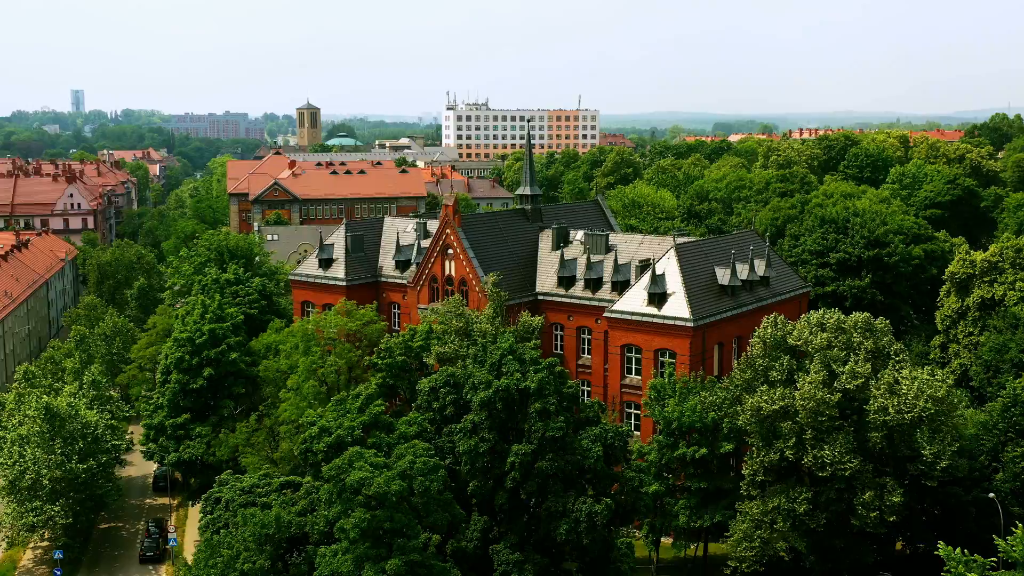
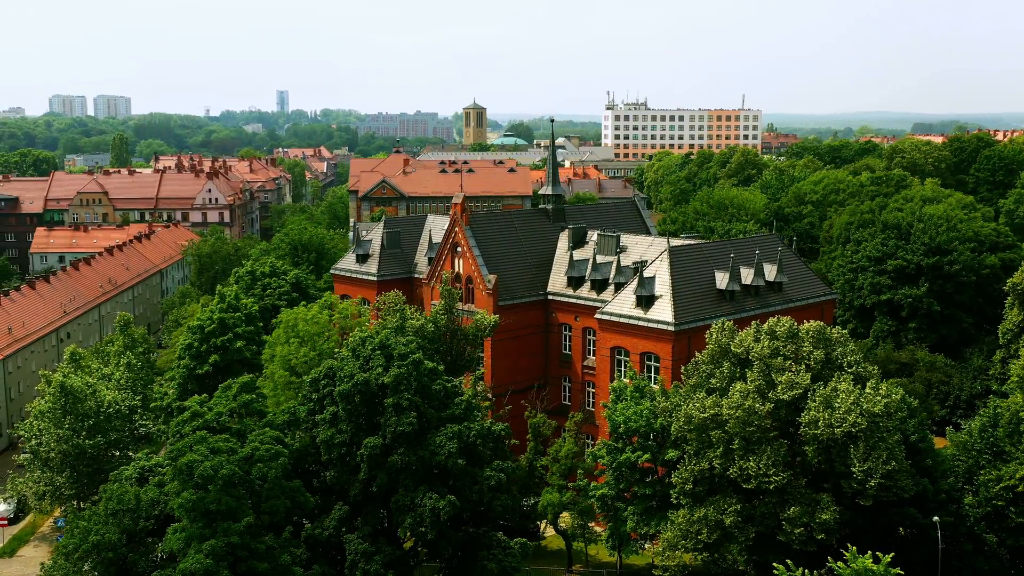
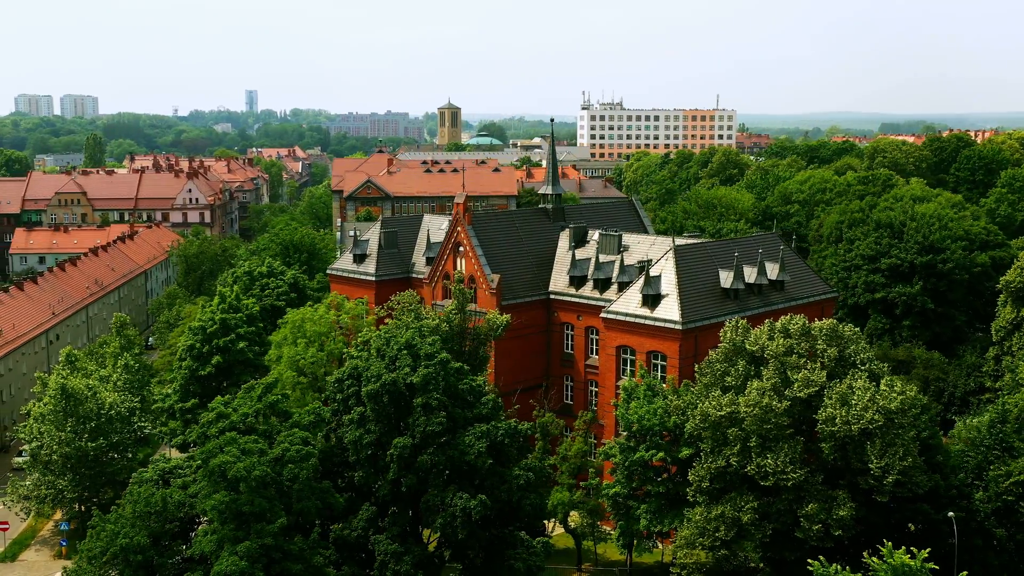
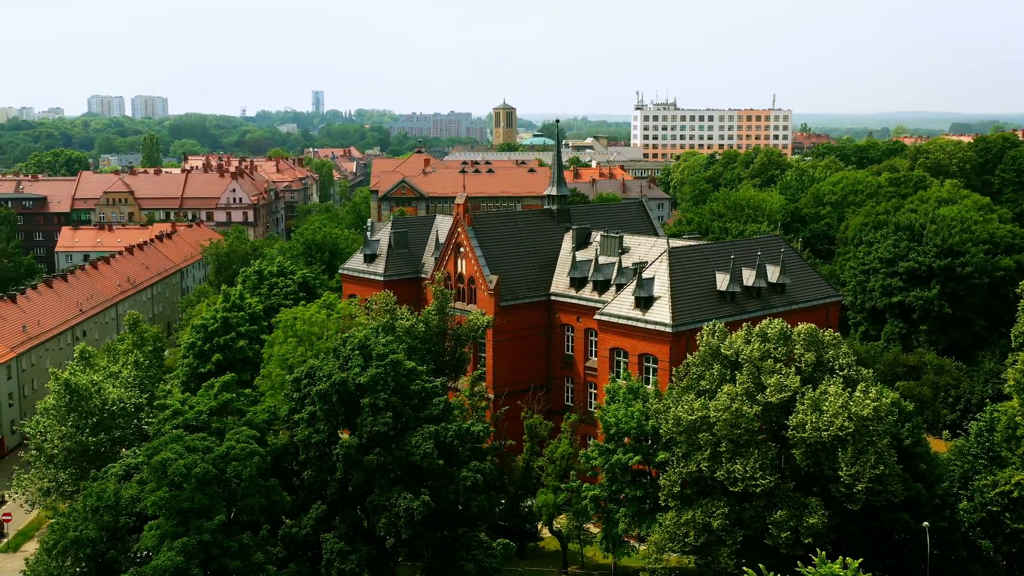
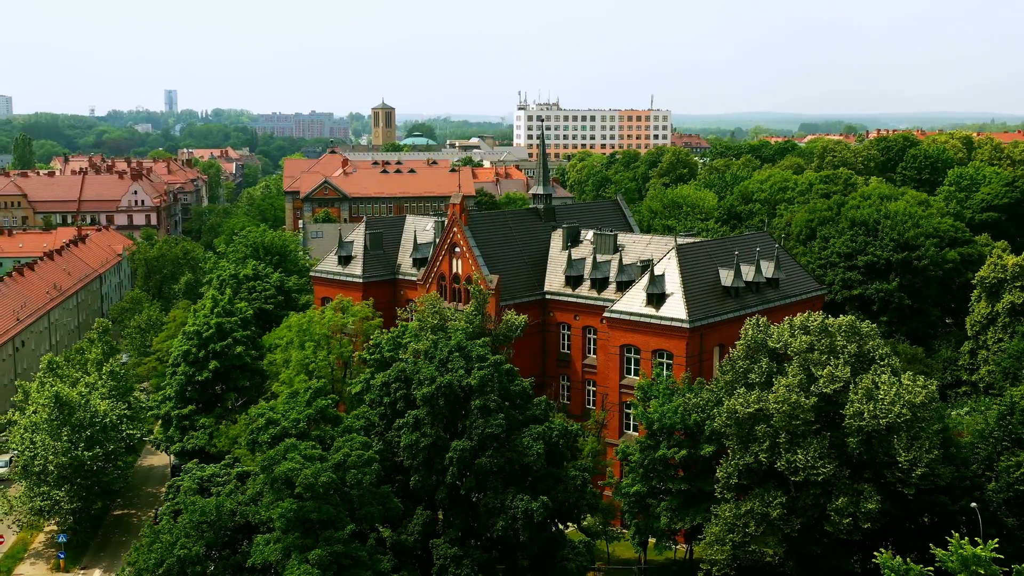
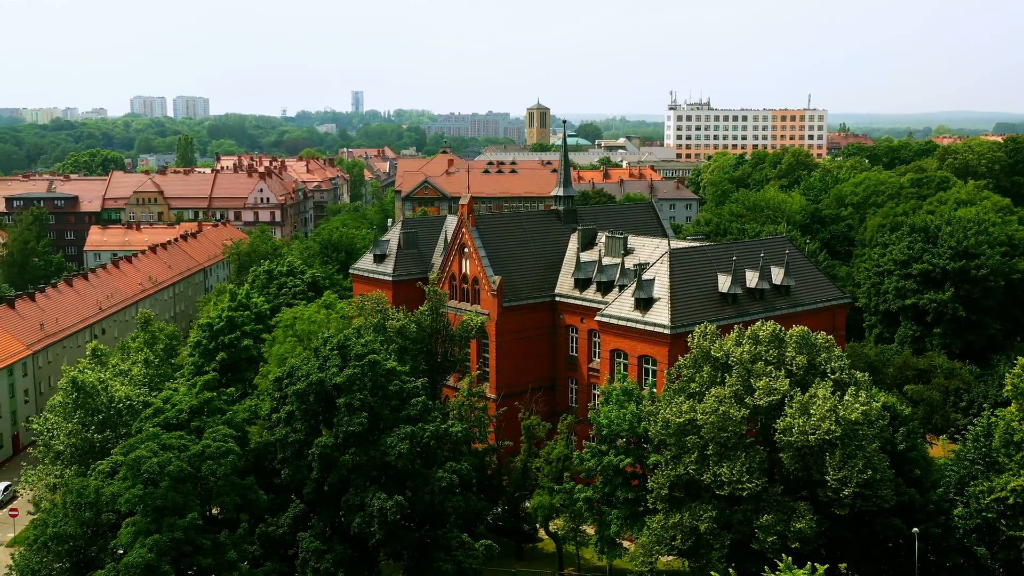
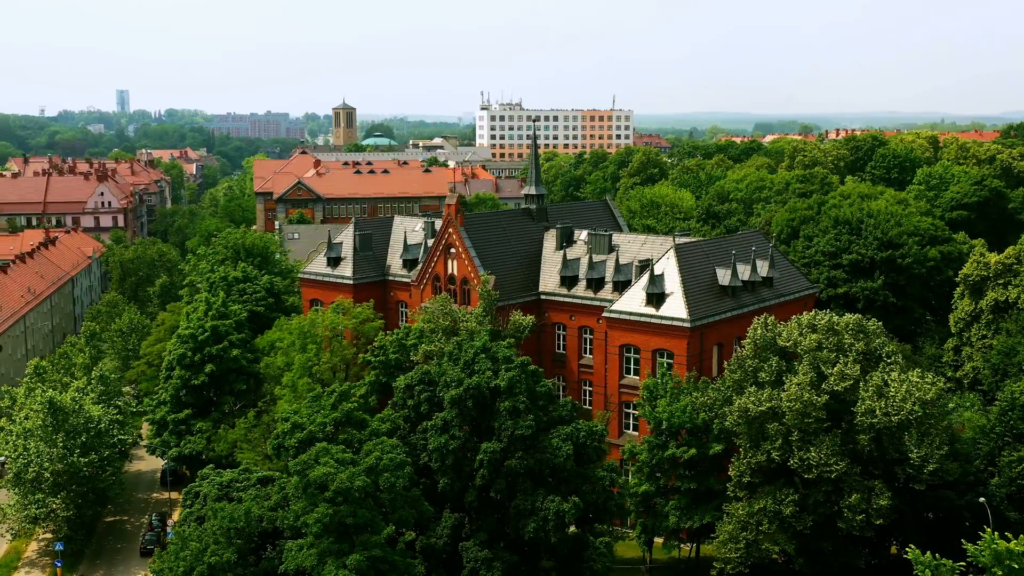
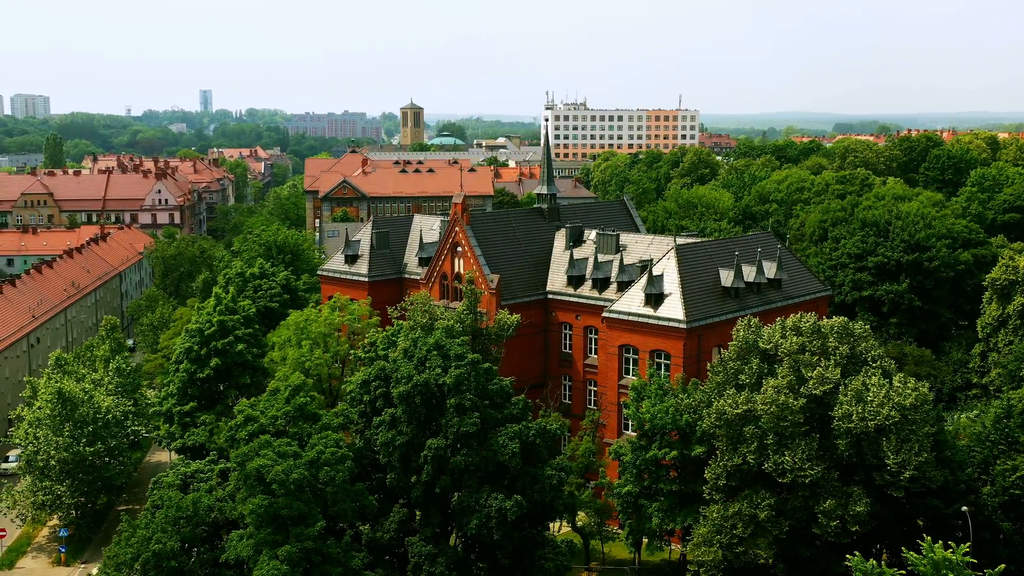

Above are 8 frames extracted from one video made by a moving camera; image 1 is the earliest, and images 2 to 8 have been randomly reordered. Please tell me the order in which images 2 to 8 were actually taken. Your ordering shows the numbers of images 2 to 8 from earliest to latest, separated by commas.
7, 5, 8, 3, 2, 4, 6
